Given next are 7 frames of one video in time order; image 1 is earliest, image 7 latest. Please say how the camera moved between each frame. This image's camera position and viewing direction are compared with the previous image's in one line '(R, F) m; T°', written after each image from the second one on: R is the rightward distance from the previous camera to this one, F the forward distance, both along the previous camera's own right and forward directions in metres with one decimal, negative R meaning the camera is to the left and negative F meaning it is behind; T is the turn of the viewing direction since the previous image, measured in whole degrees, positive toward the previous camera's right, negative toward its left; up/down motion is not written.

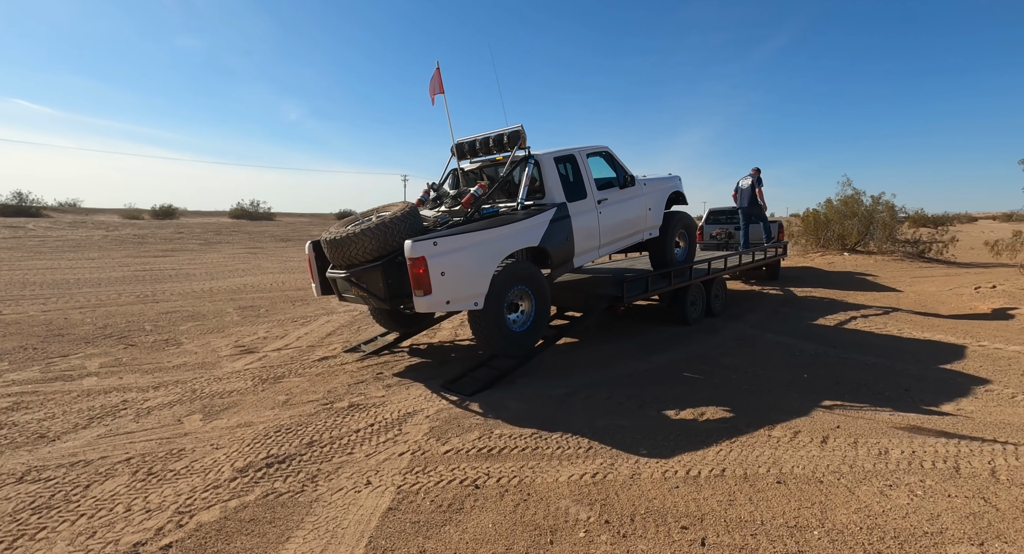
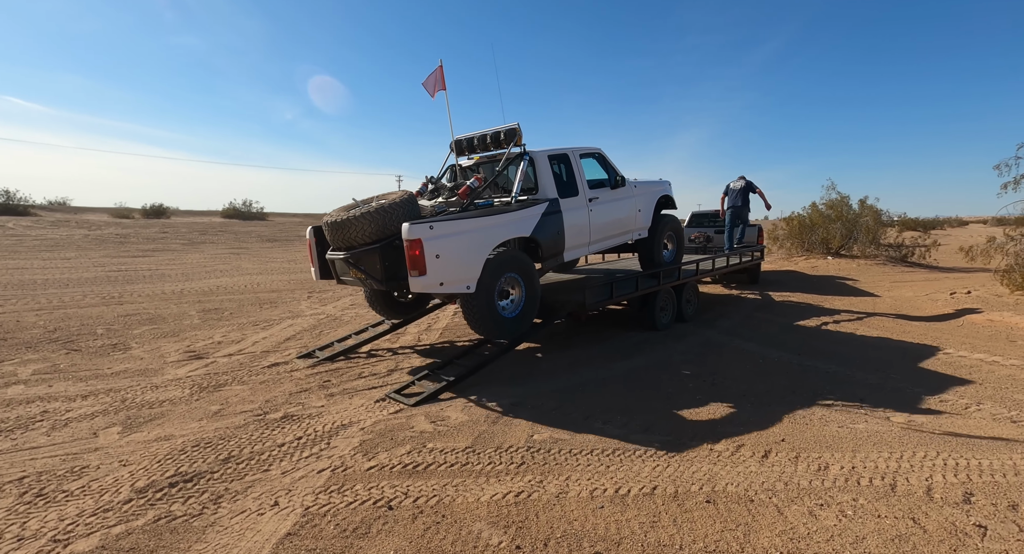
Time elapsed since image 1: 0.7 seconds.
(+0.4, +0.1) m; +1°
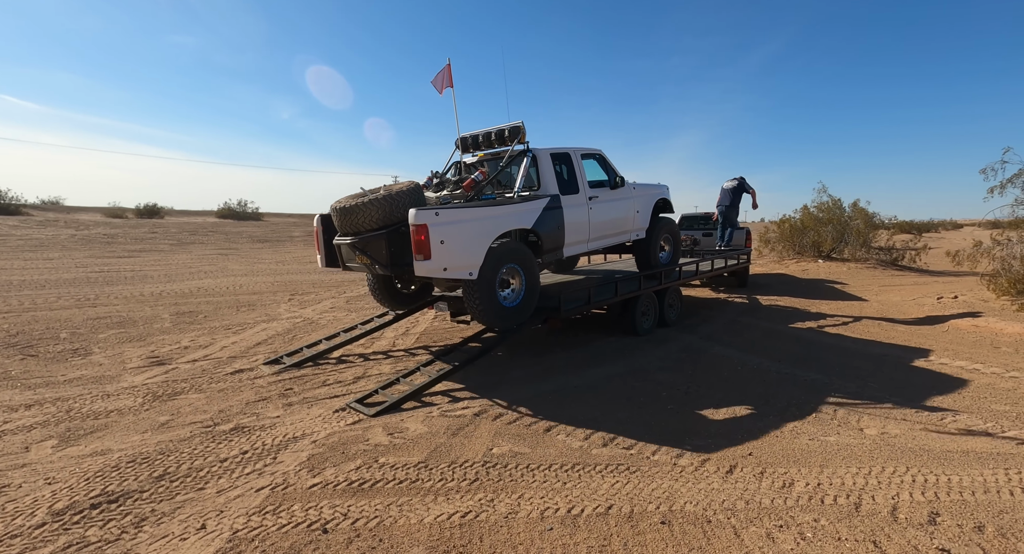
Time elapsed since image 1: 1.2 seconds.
(+0.2, +0.1) m; 0°
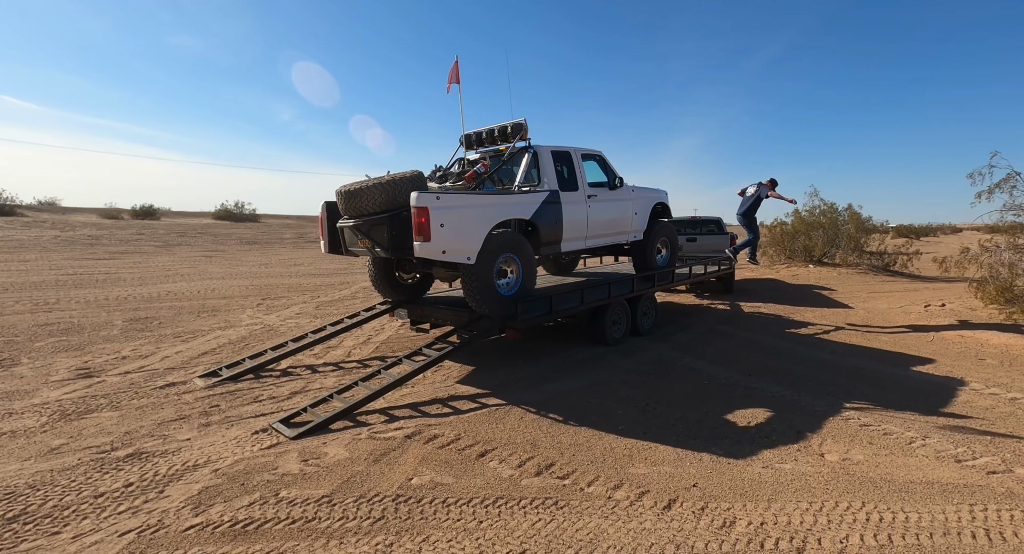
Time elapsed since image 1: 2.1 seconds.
(+0.5, +0.3) m; 0°
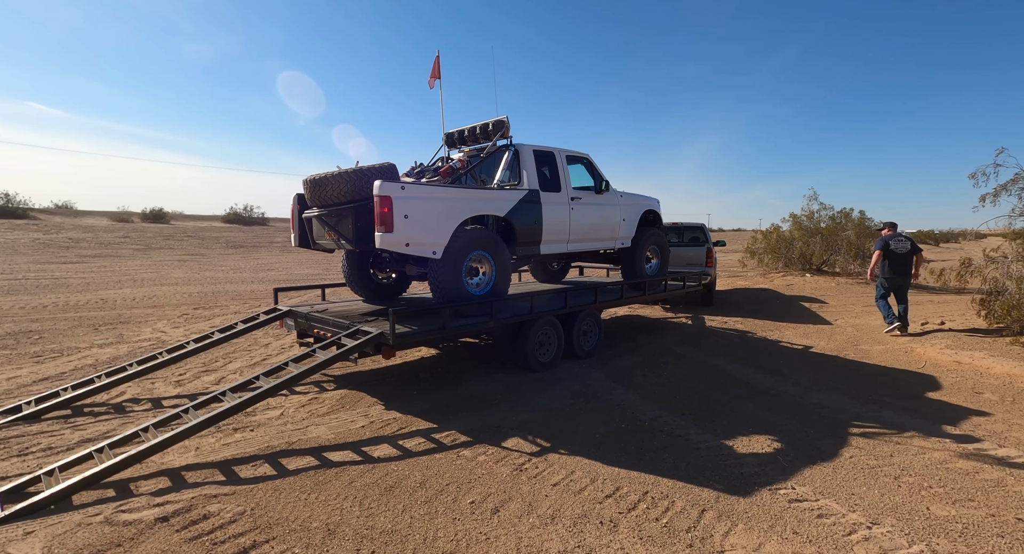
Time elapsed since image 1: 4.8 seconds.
(+1.2, +0.9) m; -1°
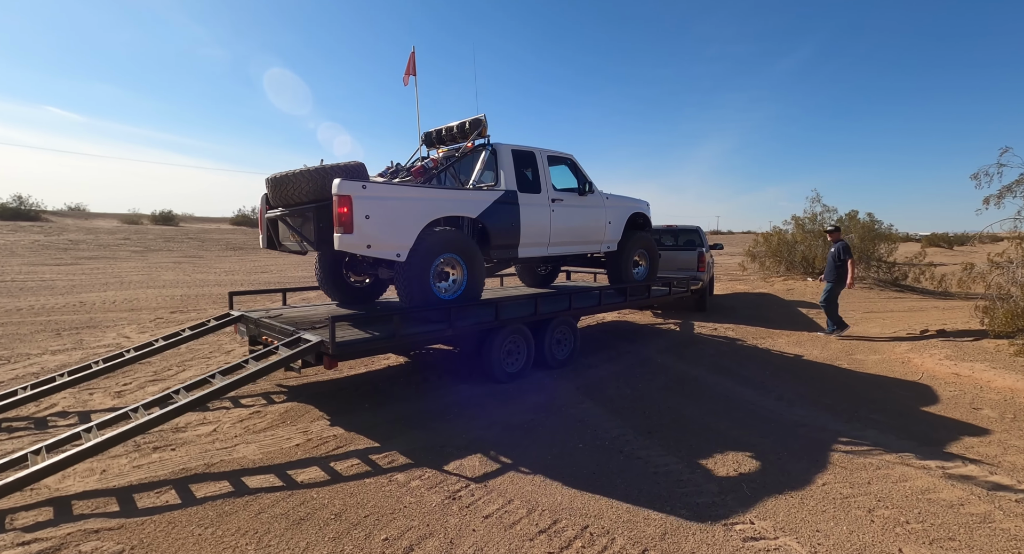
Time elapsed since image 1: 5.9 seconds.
(+0.5, +0.3) m; -1°
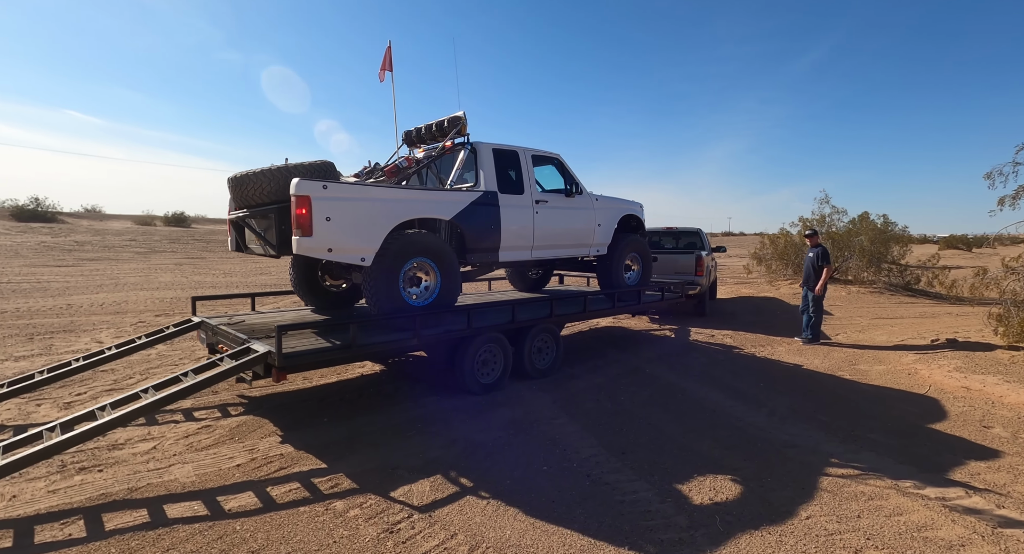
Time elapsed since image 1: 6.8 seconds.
(+0.4, +0.3) m; -1°
